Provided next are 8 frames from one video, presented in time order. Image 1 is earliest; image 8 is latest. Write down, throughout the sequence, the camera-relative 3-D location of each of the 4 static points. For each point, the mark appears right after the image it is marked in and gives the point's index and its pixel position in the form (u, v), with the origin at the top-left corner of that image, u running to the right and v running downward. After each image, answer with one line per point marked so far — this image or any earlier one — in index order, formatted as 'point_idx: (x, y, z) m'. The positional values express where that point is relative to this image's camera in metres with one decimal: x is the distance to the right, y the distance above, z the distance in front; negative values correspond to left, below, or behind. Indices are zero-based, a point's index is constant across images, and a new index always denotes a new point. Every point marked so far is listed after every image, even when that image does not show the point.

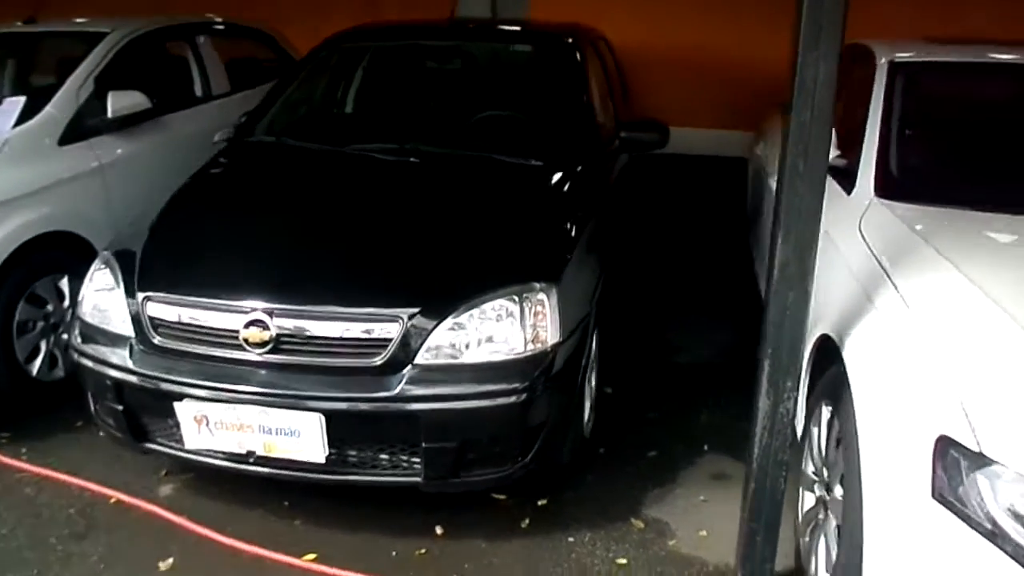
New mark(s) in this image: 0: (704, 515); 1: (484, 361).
0: (+0.5, -0.6, +2.5) m
1: (-0.1, -0.2, +2.2) m
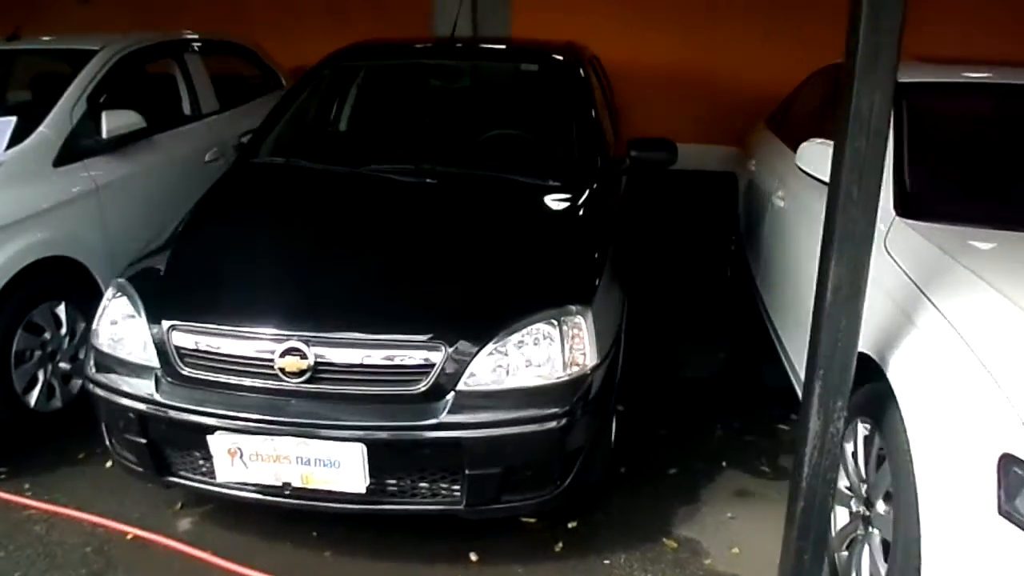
0: (+0.6, -0.7, +2.5) m
1: (0.0, -0.2, +2.2) m
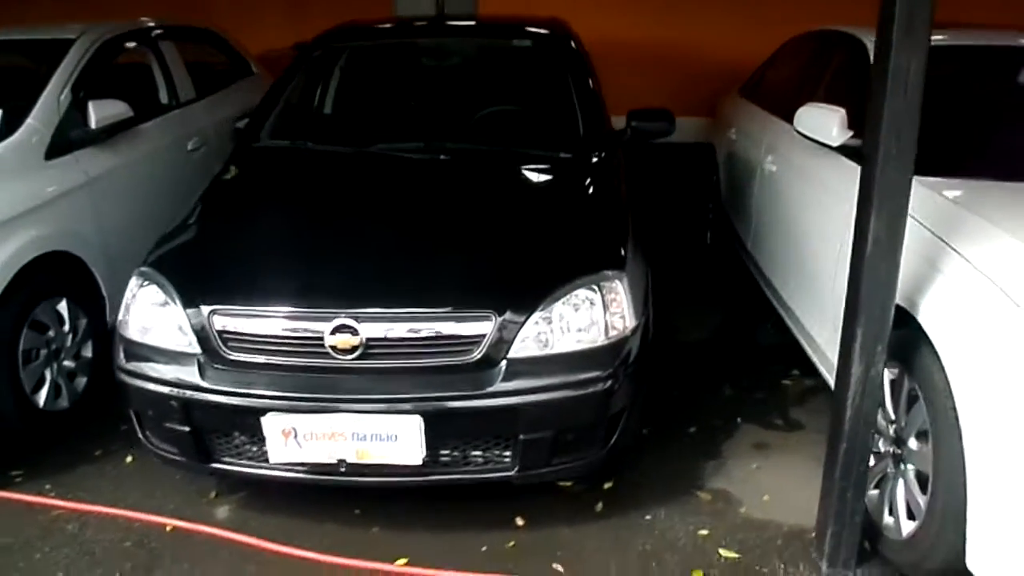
0: (+0.7, -0.6, +2.7) m
1: (+0.1, -0.2, +2.3) m
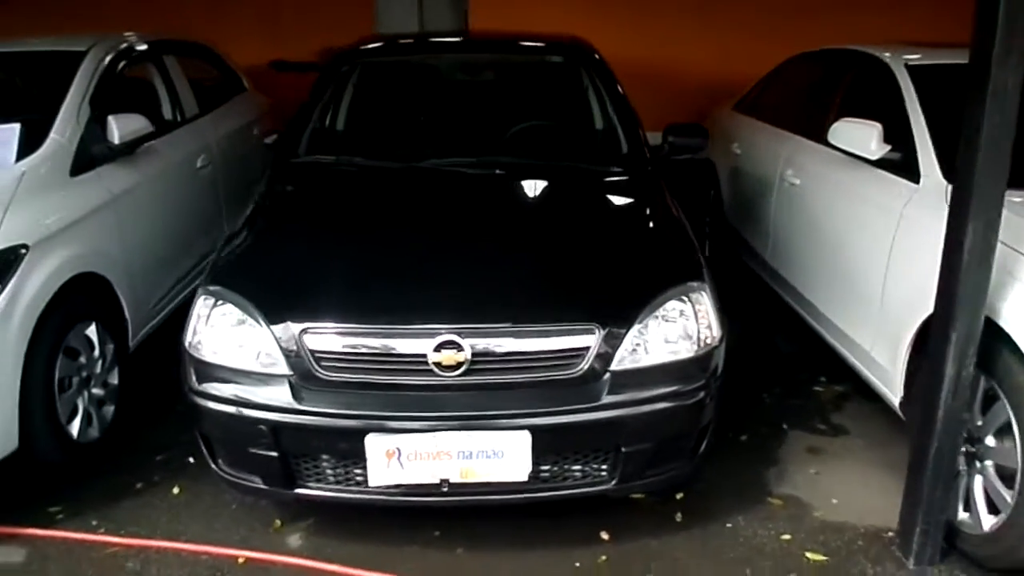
0: (+1.0, -0.6, +2.7) m
1: (+0.4, -0.2, +2.3) m
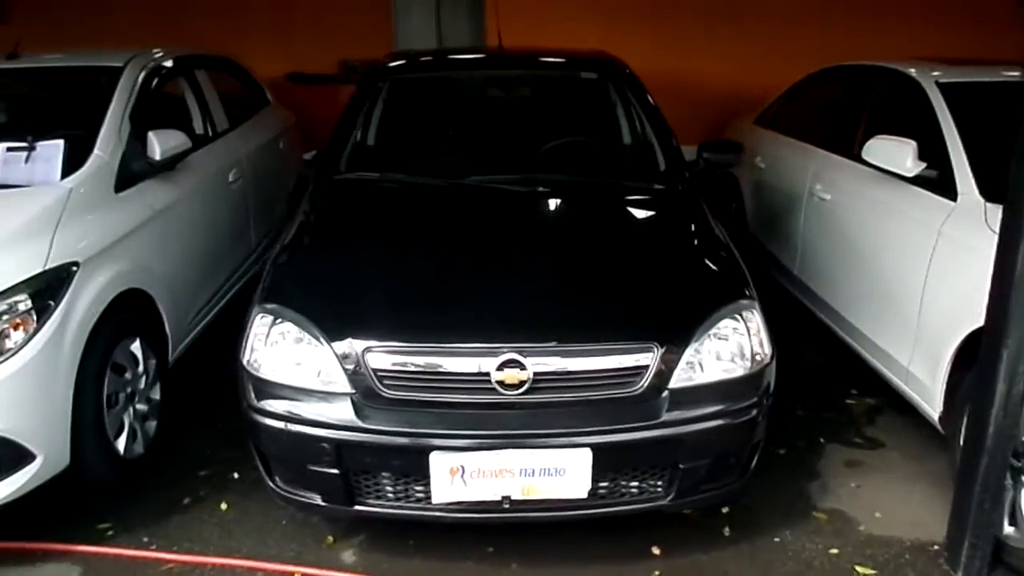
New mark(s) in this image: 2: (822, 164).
0: (+1.1, -0.6, +2.8) m
1: (+0.5, -0.2, +2.3) m
2: (+1.3, +0.5, +3.6) m
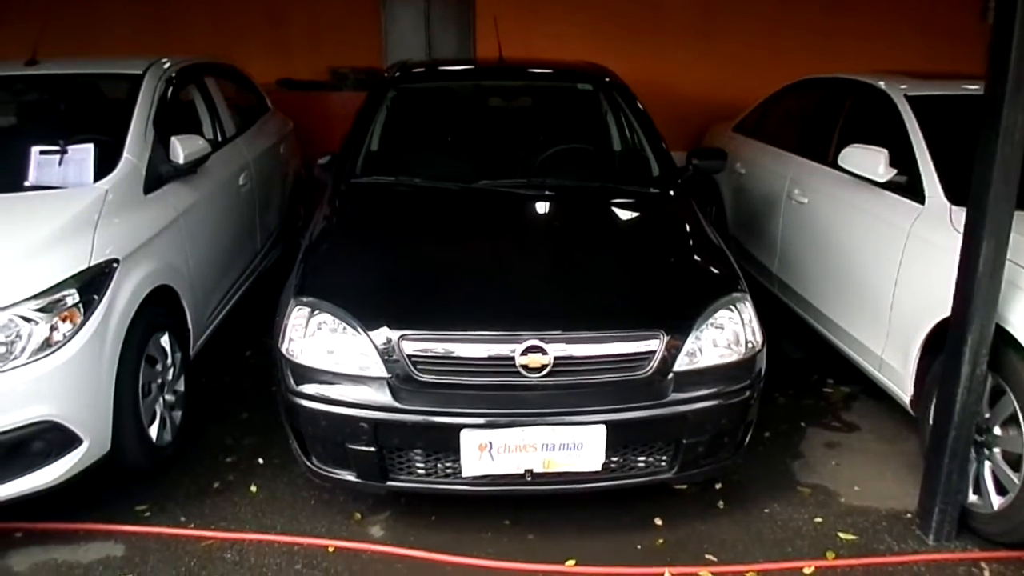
0: (+1.1, -0.6, +3.0) m
1: (+0.6, -0.2, +2.5) m
2: (+1.2, +0.5, +3.9) m
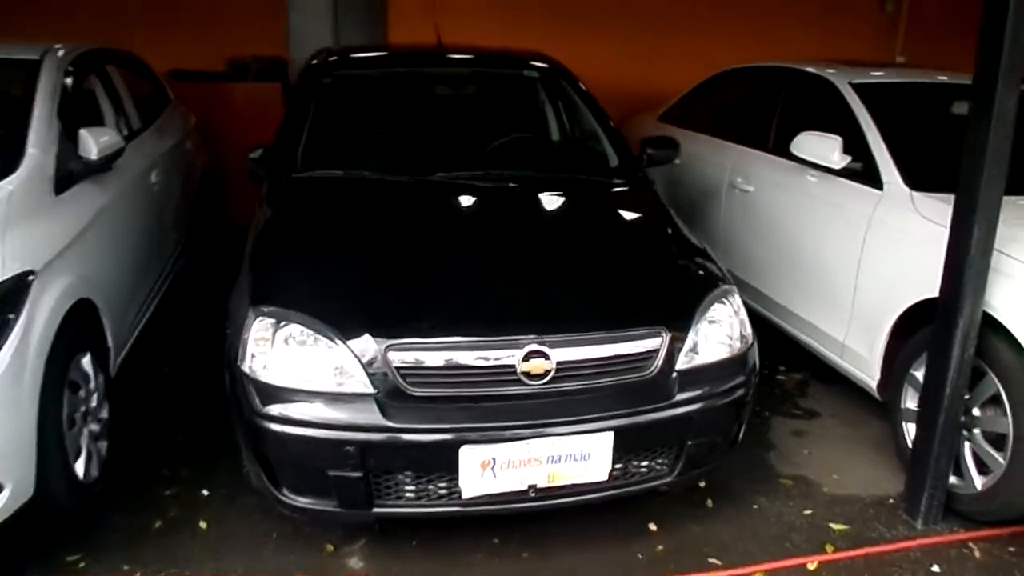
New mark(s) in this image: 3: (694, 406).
0: (+1.0, -0.6, +3.0) m
1: (+0.5, -0.2, +2.4) m
2: (+1.0, +0.6, +3.9) m
3: (+0.5, -0.3, +2.3) m
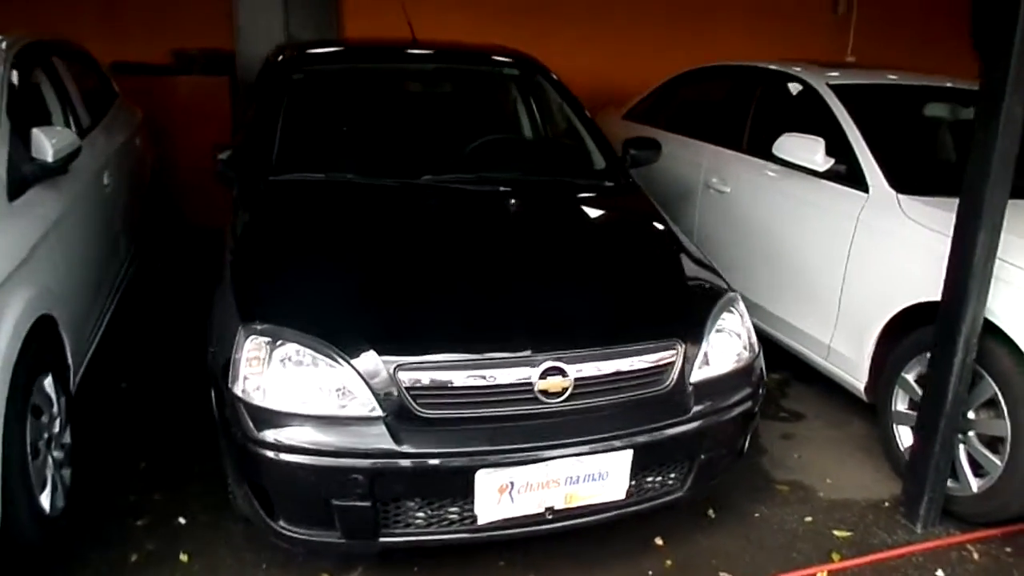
0: (+1.0, -0.6, +3.0) m
1: (+0.6, -0.2, +2.4) m
2: (+0.9, +0.6, +3.8) m
3: (+0.5, -0.3, +2.3) m
